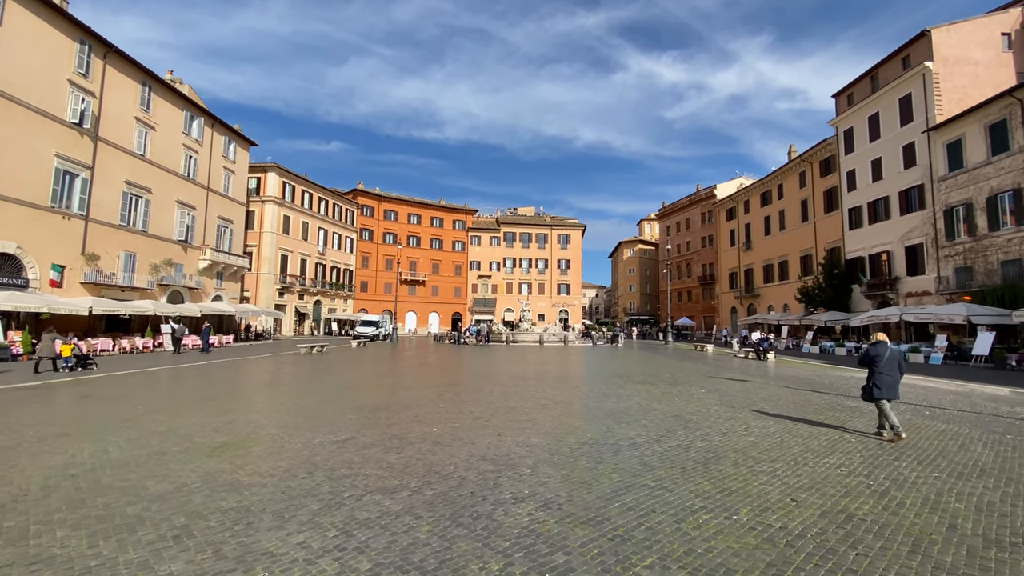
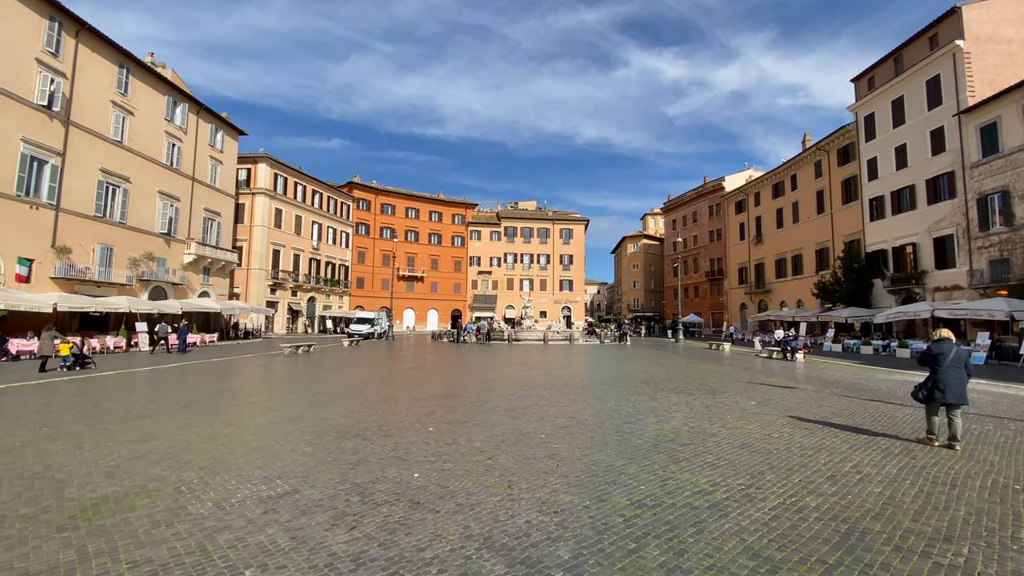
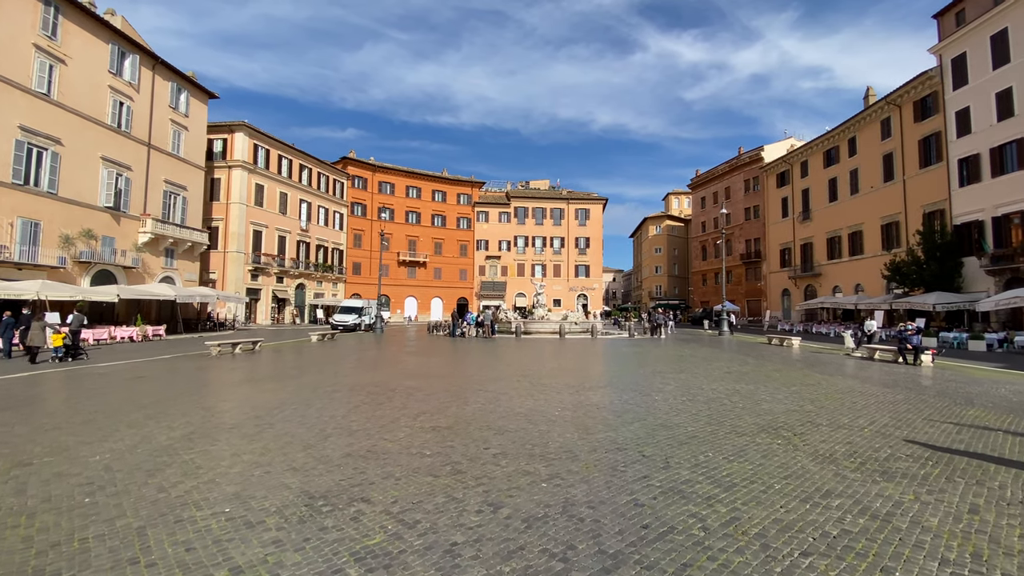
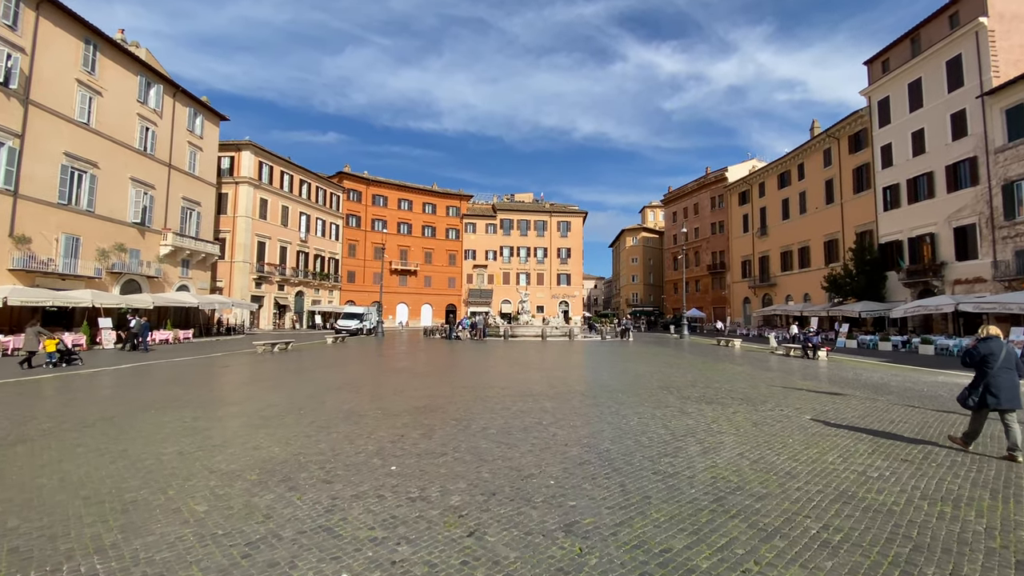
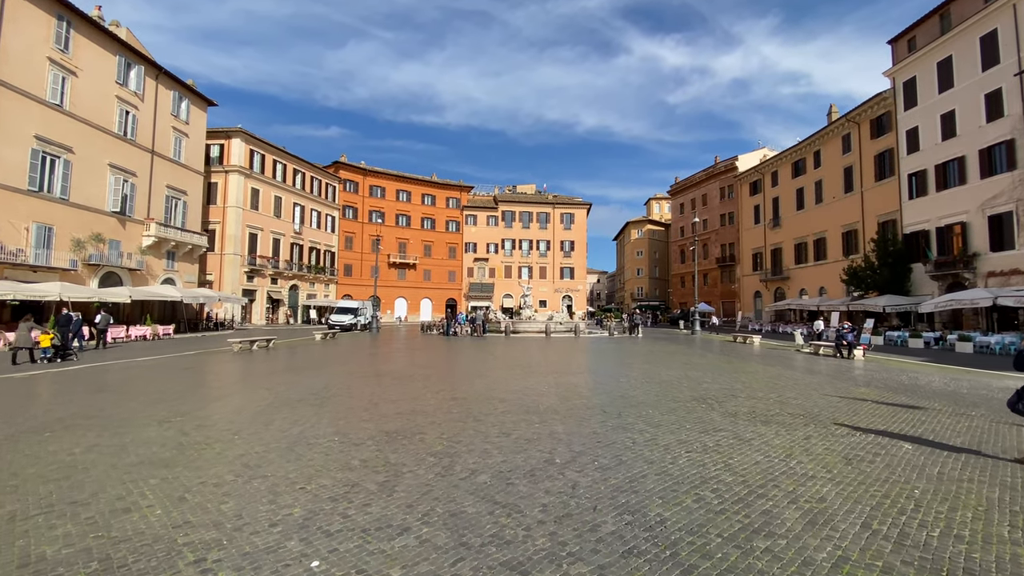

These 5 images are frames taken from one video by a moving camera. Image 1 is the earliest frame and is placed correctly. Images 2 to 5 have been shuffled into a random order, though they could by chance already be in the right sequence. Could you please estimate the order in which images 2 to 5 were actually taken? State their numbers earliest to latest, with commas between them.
2, 4, 5, 3
